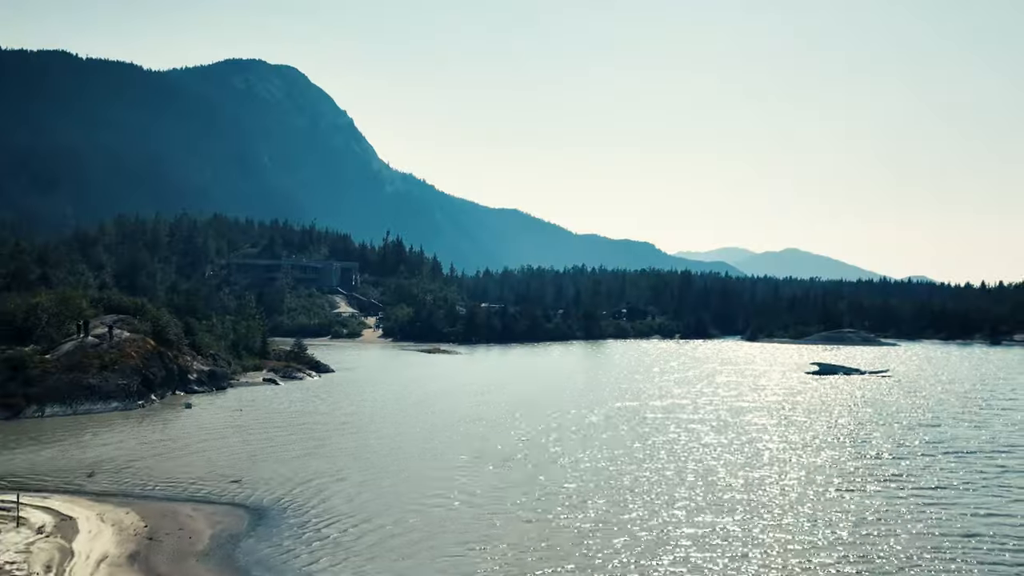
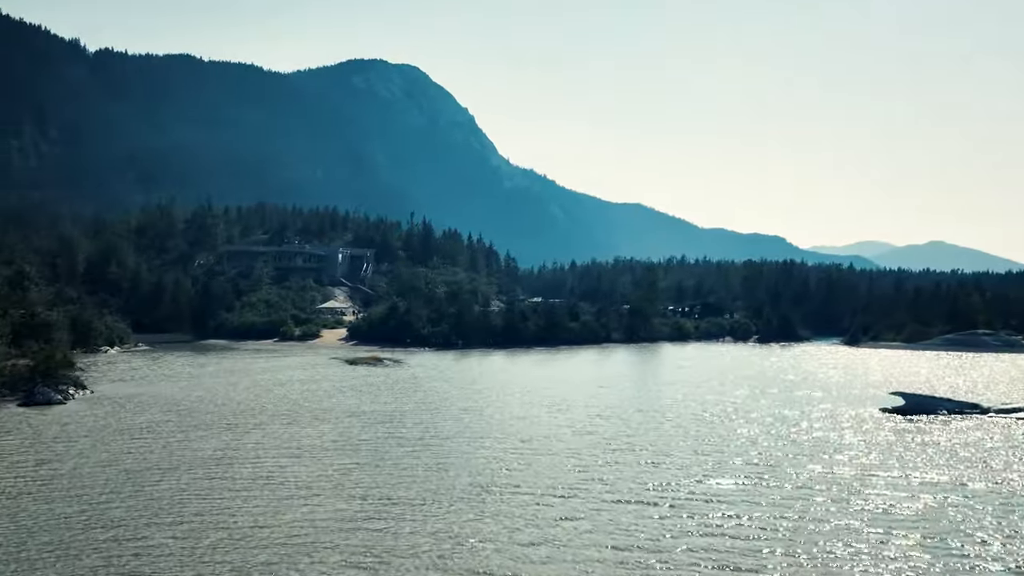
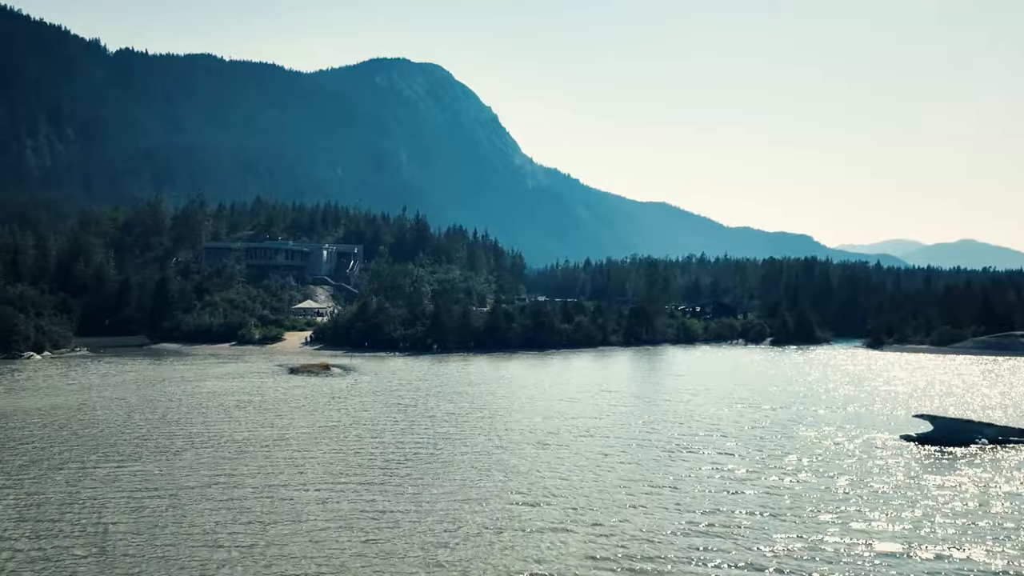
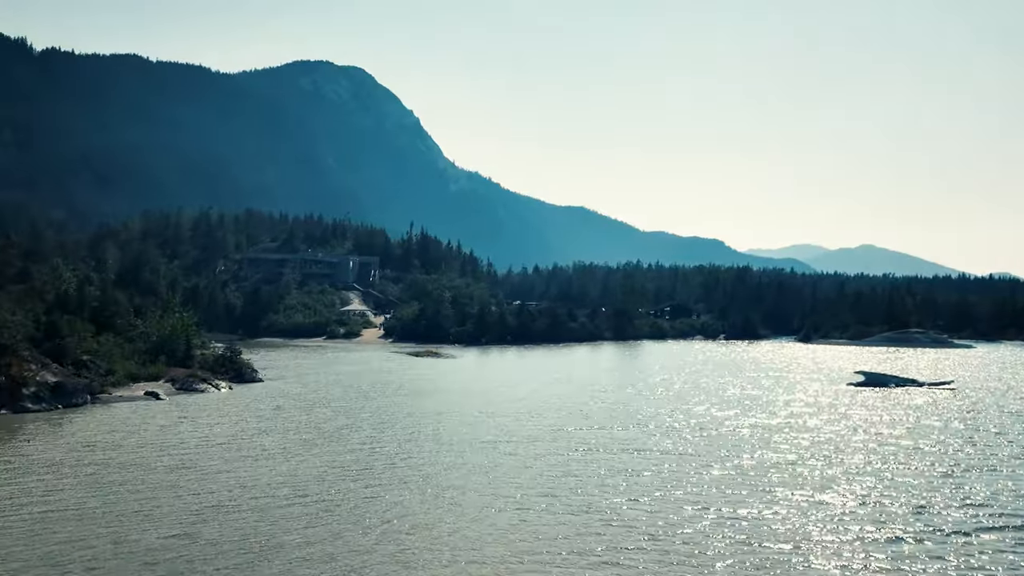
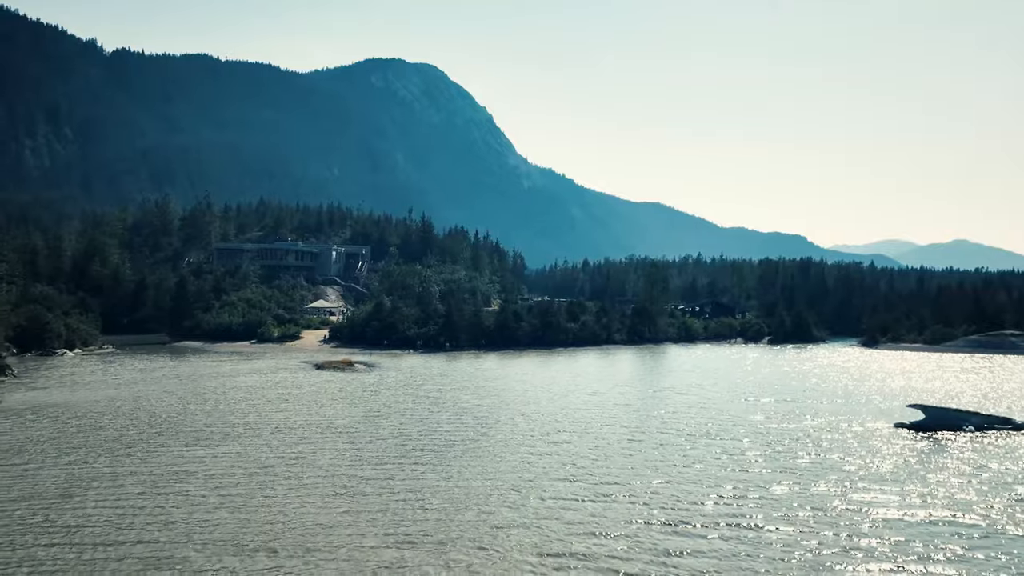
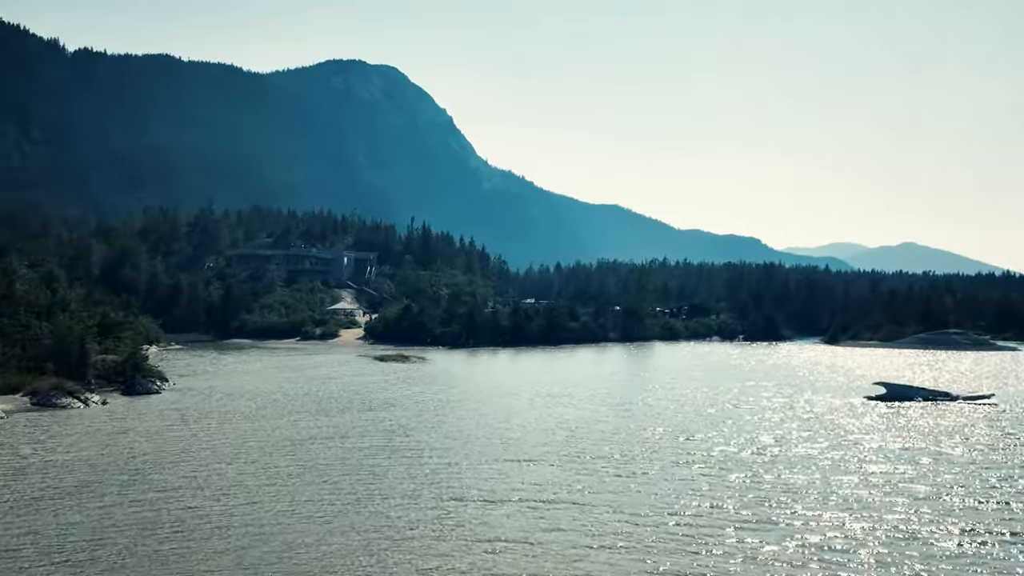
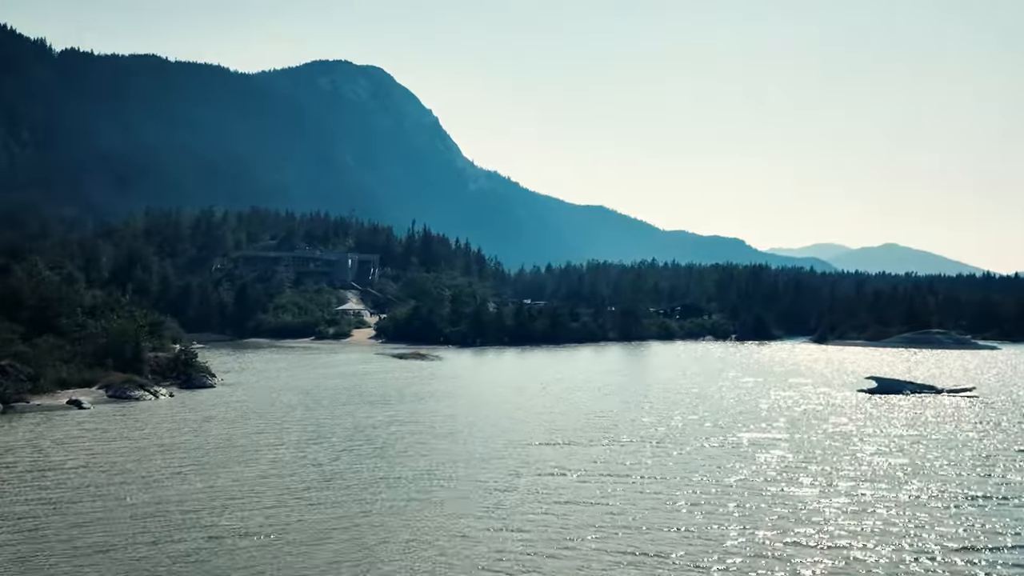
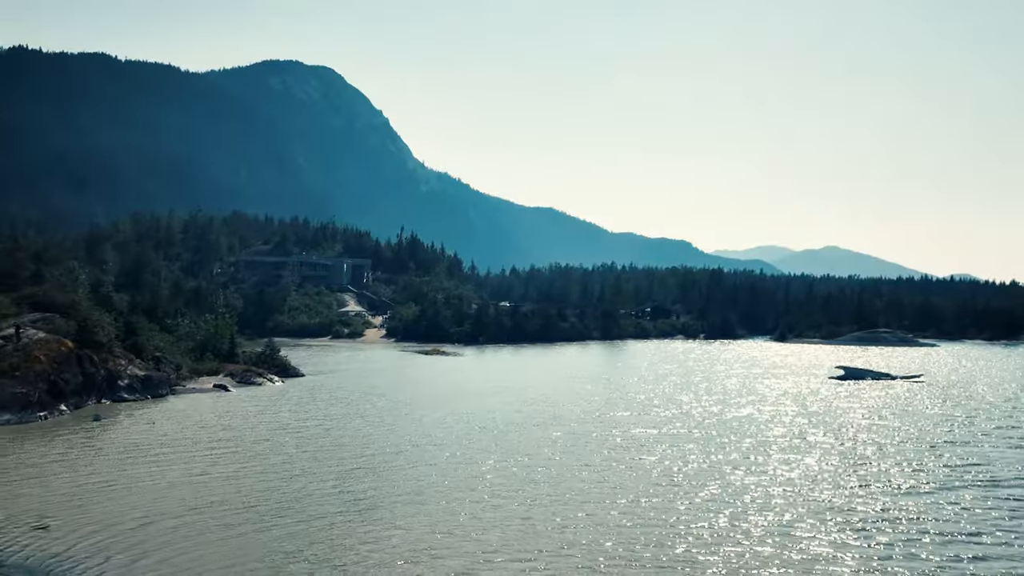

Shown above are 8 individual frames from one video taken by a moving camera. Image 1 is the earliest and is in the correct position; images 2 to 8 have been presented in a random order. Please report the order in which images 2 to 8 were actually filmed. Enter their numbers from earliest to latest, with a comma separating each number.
8, 4, 7, 6, 2, 5, 3
